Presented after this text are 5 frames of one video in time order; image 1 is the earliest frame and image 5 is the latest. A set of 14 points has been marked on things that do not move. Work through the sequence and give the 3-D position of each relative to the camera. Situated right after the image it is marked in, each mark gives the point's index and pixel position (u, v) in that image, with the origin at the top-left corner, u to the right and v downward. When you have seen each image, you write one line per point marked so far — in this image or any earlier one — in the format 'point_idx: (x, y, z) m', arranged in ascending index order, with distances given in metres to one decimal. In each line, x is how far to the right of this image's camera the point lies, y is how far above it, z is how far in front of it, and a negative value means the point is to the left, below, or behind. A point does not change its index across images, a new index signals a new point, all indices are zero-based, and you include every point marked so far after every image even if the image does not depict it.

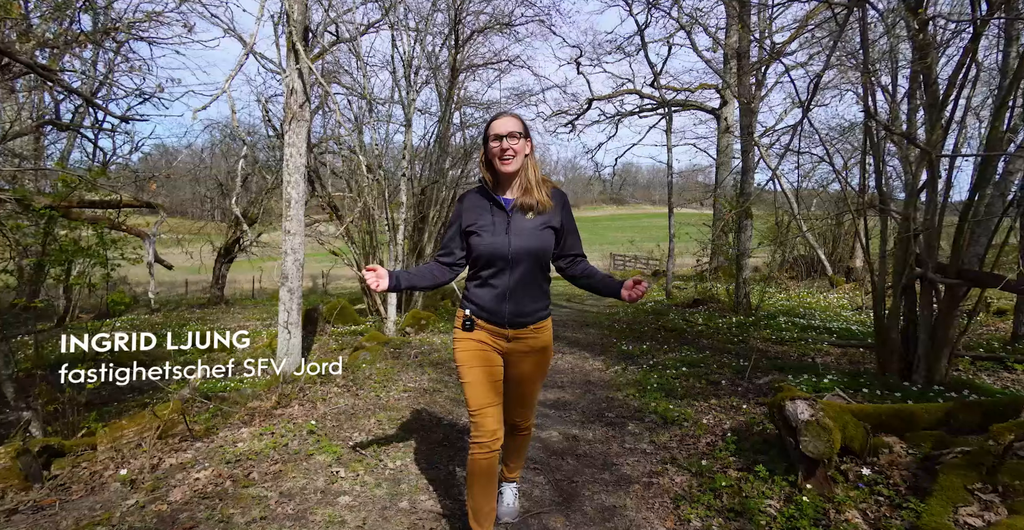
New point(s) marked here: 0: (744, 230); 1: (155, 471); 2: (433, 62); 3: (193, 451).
0: (+5.4, +0.9, +12.6) m
1: (-2.5, -1.4, +3.8) m
2: (-1.7, +4.3, +11.1) m
3: (-2.5, -1.4, +4.2) m
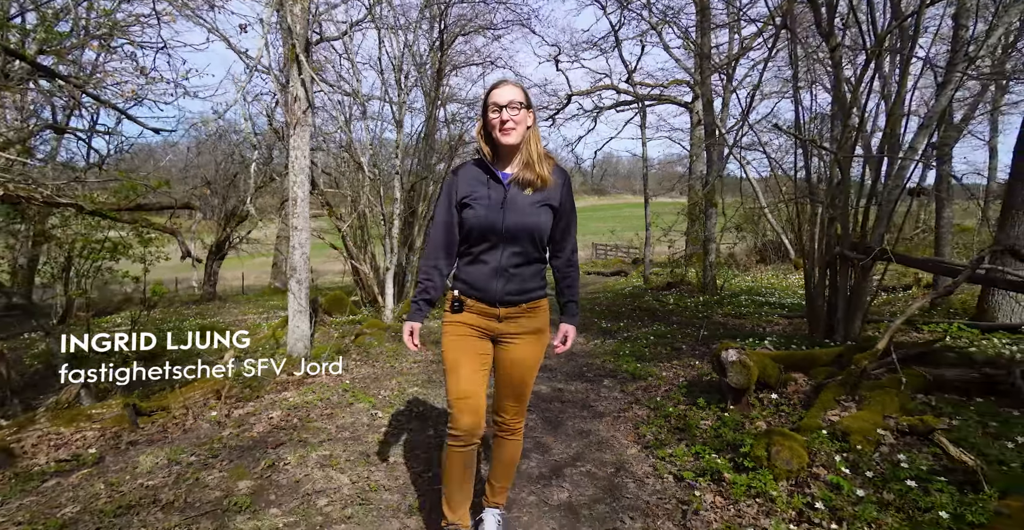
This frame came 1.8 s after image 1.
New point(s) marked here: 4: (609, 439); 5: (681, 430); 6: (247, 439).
0: (+5.1, +1.2, +13.9) m
1: (-2.5, -1.3, +4.8) m
2: (-2.1, +4.5, +12.1) m
3: (-2.5, -1.3, +5.2) m
4: (+0.8, -1.4, +4.4) m
5: (+1.4, -1.3, +4.3) m
6: (-2.0, -1.3, +4.1) m
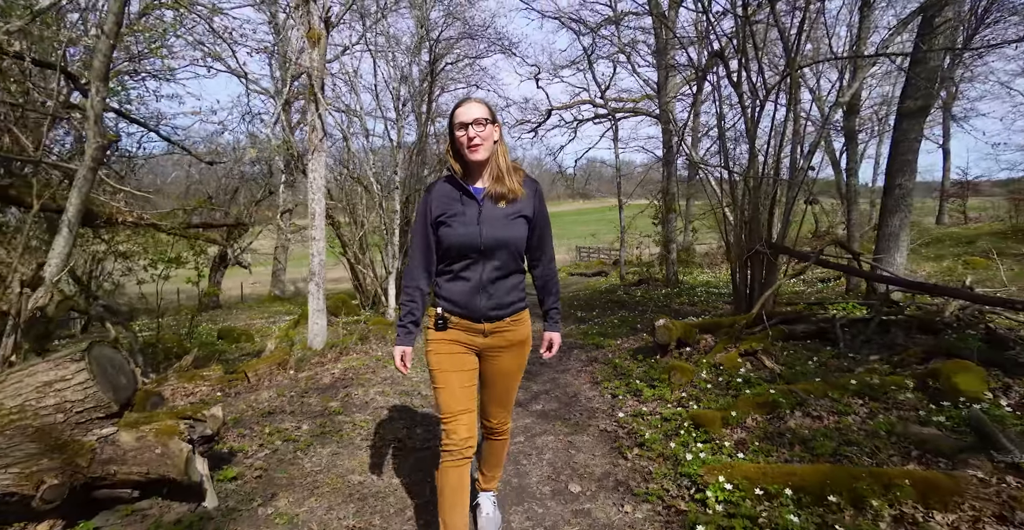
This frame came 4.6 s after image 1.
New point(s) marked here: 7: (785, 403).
0: (+4.7, +1.3, +15.9) m
1: (-2.6, -1.4, +6.6) m
2: (-2.5, +4.4, +14.0) m
3: (-2.6, -1.4, +7.0) m
4: (+0.7, -1.3, +6.2) m
5: (+1.3, -1.2, +6.2) m
6: (-2.1, -1.3, +5.9) m
7: (+2.0, -1.0, +4.0) m
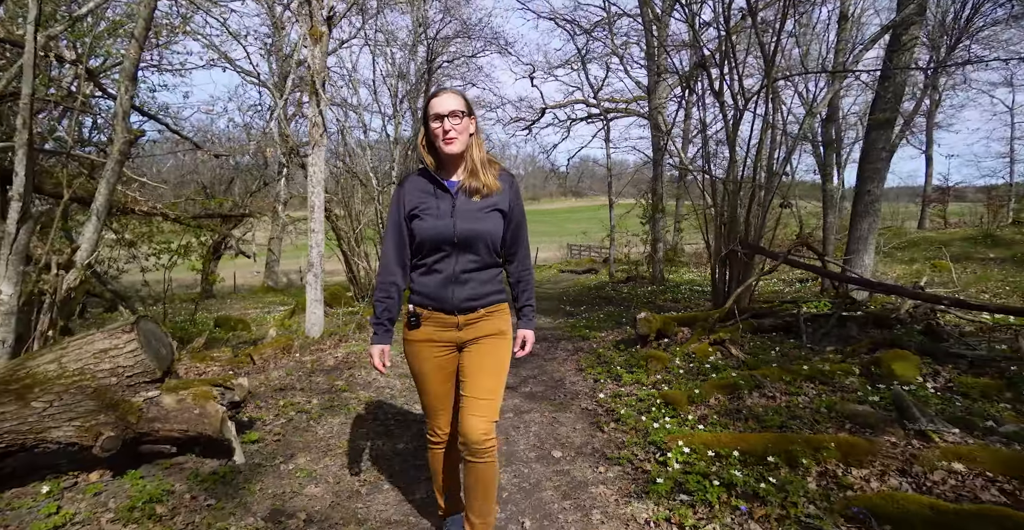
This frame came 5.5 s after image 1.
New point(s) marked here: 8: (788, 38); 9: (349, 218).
0: (+4.5, +1.4, +16.4) m
1: (-2.7, -1.2, +7.1) m
2: (-2.6, +4.6, +14.4) m
3: (-2.7, -1.2, +7.5) m
4: (+0.6, -1.3, +6.7) m
5: (+1.2, -1.2, +6.7) m
6: (-2.2, -1.2, +6.4) m
7: (+2.0, -1.0, +4.5) m
8: (+4.4, +3.6, +8.5) m
9: (-3.9, +1.1, +13.0) m
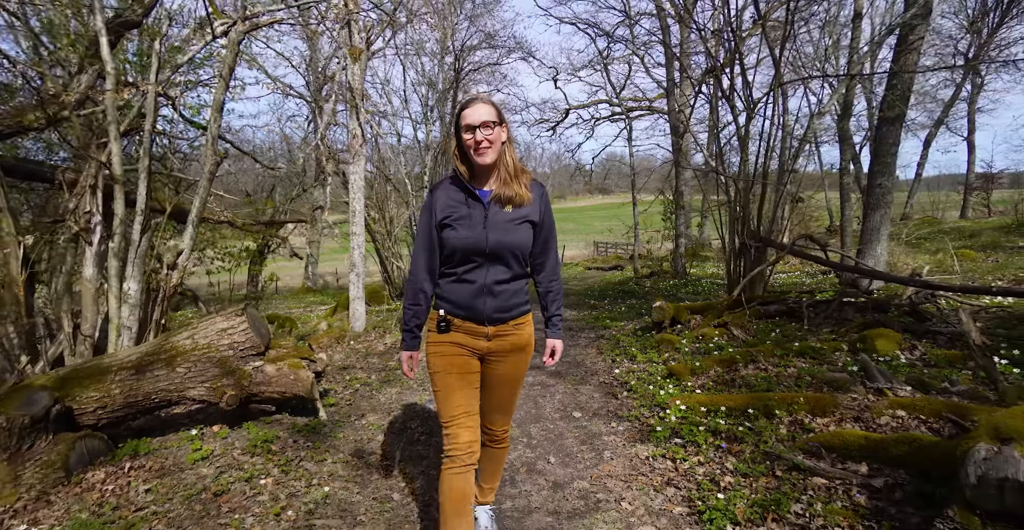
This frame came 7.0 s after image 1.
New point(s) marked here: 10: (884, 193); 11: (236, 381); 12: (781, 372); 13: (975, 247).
0: (+5.4, +1.5, +17.0) m
1: (-2.3, -1.2, +8.0) m
2: (-1.9, +4.6, +15.3) m
3: (-2.3, -1.2, +8.4) m
4: (+1.0, -1.2, +7.5) m
5: (+1.5, -1.1, +7.4) m
6: (-1.8, -1.2, +7.3) m
7: (+2.2, -0.9, +5.3) m
8: (+4.8, +3.7, +9.1) m
9: (-3.3, +1.1, +14.0) m
10: (+6.7, +1.3, +9.8) m
11: (-2.1, -0.9, +4.2) m
12: (+2.4, -1.0, +4.9) m
13: (+12.9, +0.5, +15.2) m
